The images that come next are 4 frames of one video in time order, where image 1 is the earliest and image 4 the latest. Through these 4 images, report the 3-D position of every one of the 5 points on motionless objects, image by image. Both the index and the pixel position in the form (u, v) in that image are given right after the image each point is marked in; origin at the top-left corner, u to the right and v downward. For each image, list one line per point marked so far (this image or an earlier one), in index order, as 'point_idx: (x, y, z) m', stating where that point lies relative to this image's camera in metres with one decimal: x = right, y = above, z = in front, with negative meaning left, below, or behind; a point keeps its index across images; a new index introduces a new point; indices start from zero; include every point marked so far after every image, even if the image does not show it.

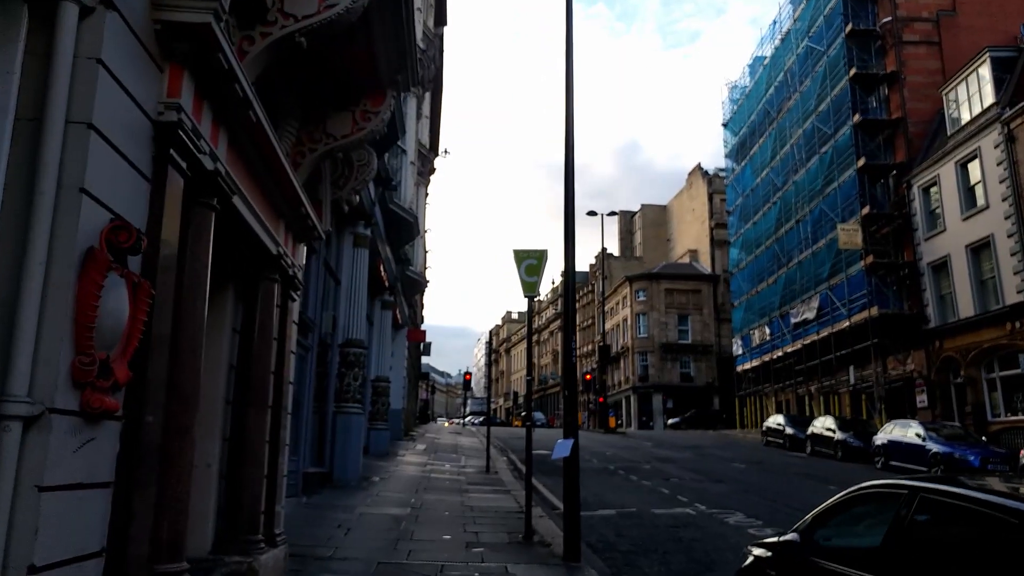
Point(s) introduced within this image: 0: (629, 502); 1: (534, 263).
0: (+1.5, -2.7, +14.8) m
1: (+0.2, +0.2, +10.7) m
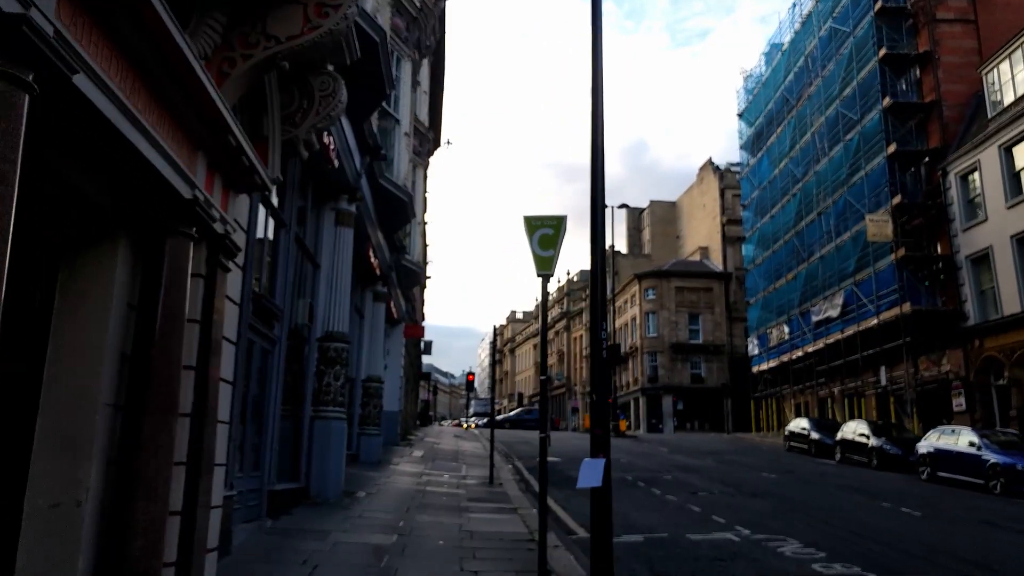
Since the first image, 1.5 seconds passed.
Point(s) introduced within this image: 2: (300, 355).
0: (+1.5, -2.5, +12.6) m
1: (+0.3, +0.4, +8.5) m
2: (-2.3, -0.7, +13.1) m
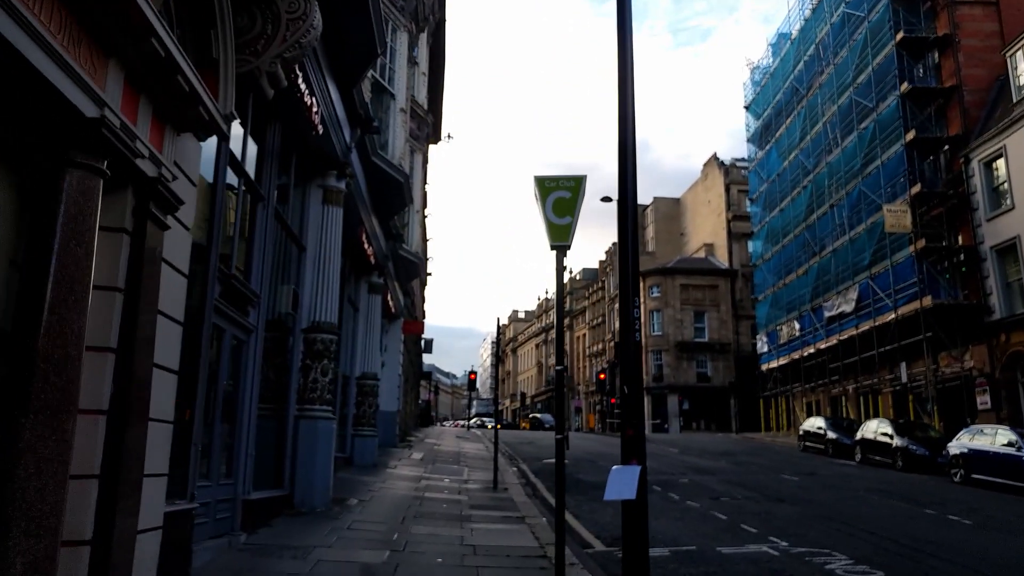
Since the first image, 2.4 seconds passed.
0: (+1.6, -2.3, +11.3) m
1: (+0.3, +0.6, +7.2) m
2: (-2.3, -0.6, +11.7) m
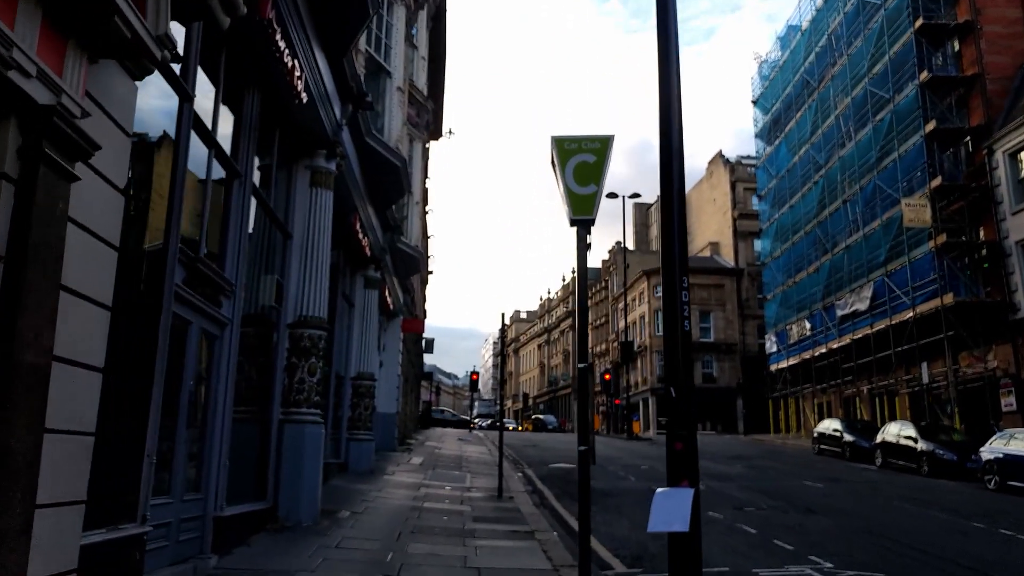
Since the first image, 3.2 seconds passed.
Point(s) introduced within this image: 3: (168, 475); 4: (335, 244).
0: (+1.7, -2.3, +10.2) m
1: (+0.4, +0.6, +6.1) m
2: (-2.2, -0.5, +10.6) m
3: (-2.1, -1.1, +7.2) m
4: (-2.1, +0.6, +14.6) m
